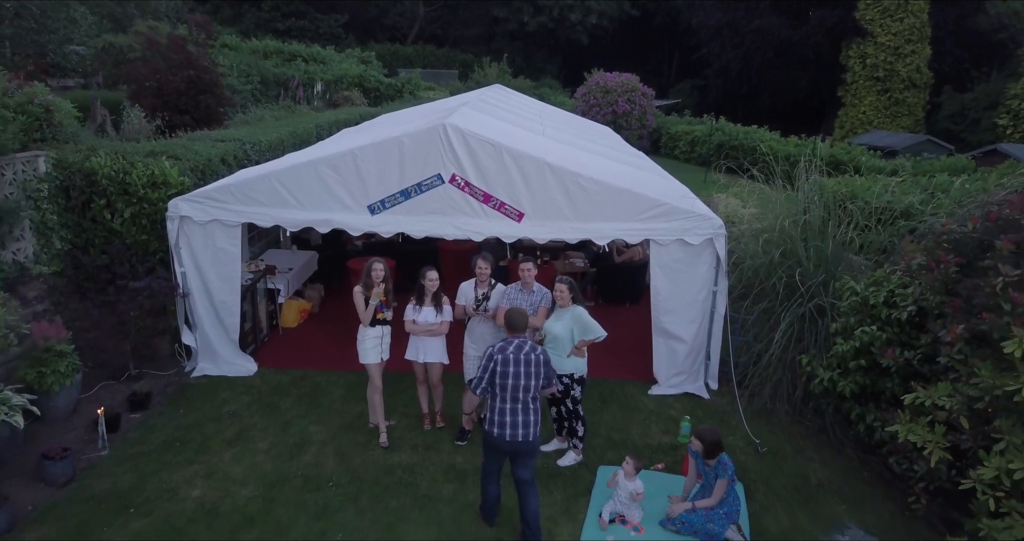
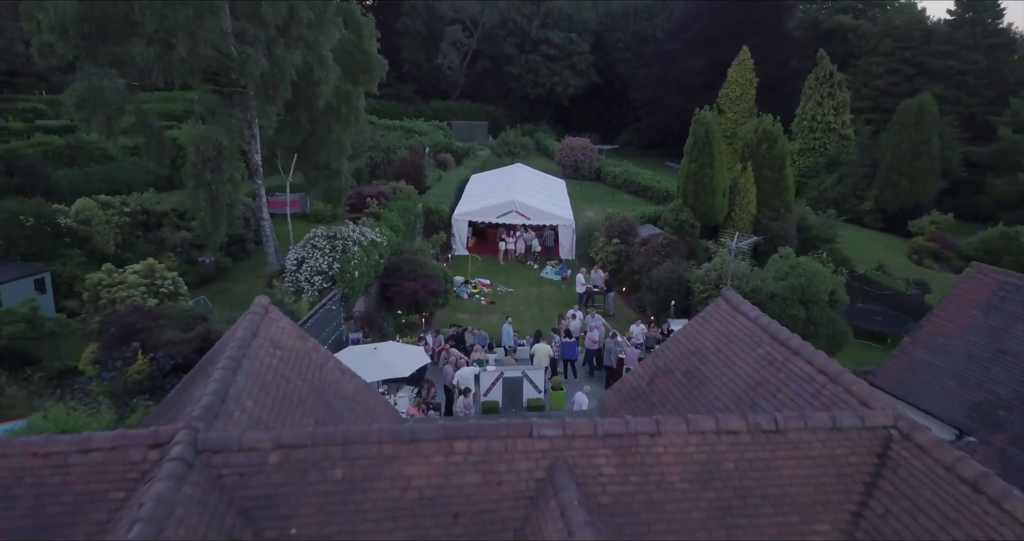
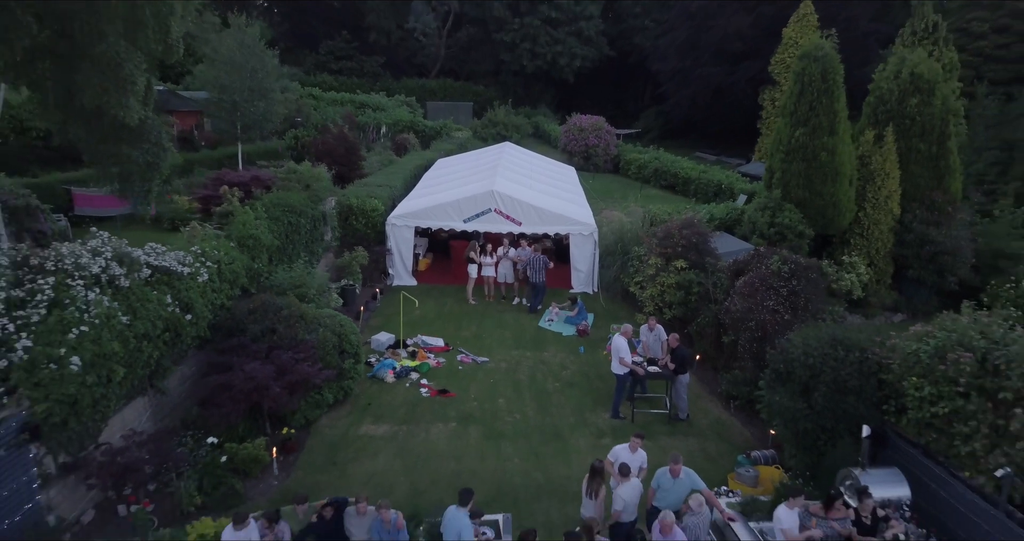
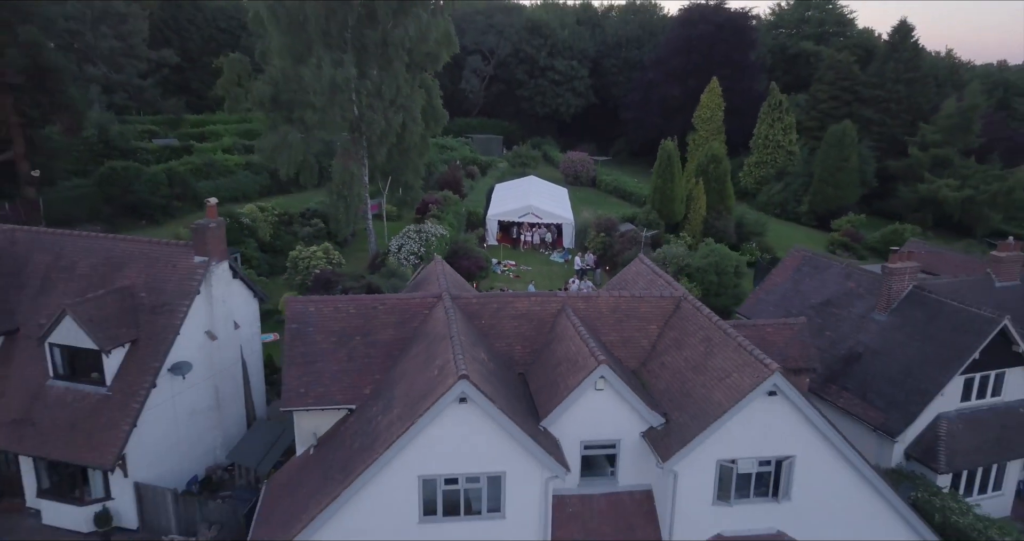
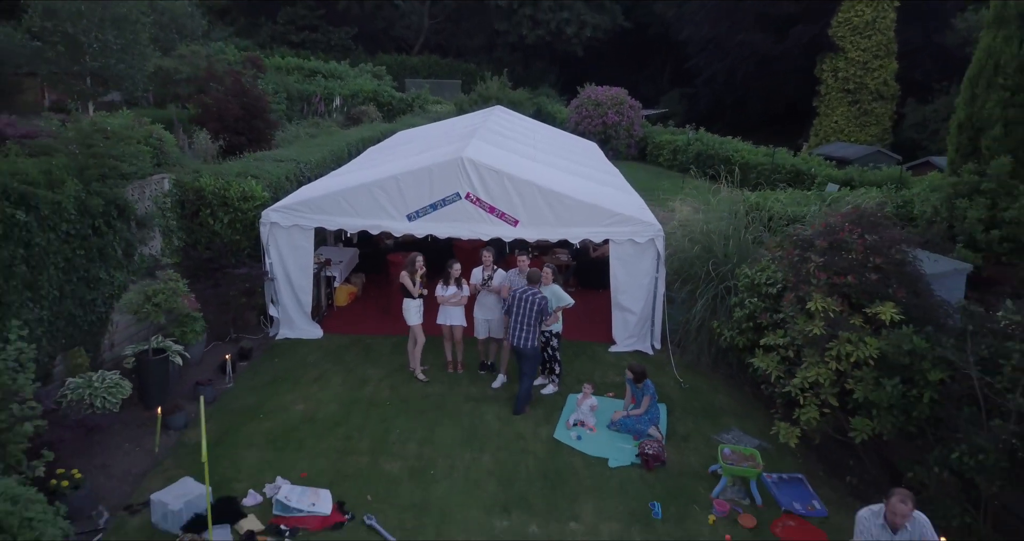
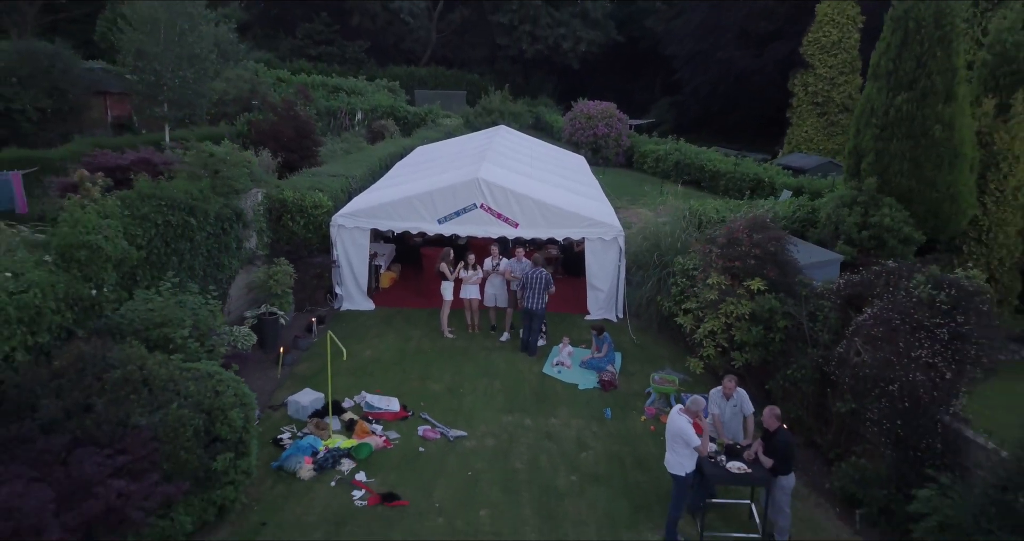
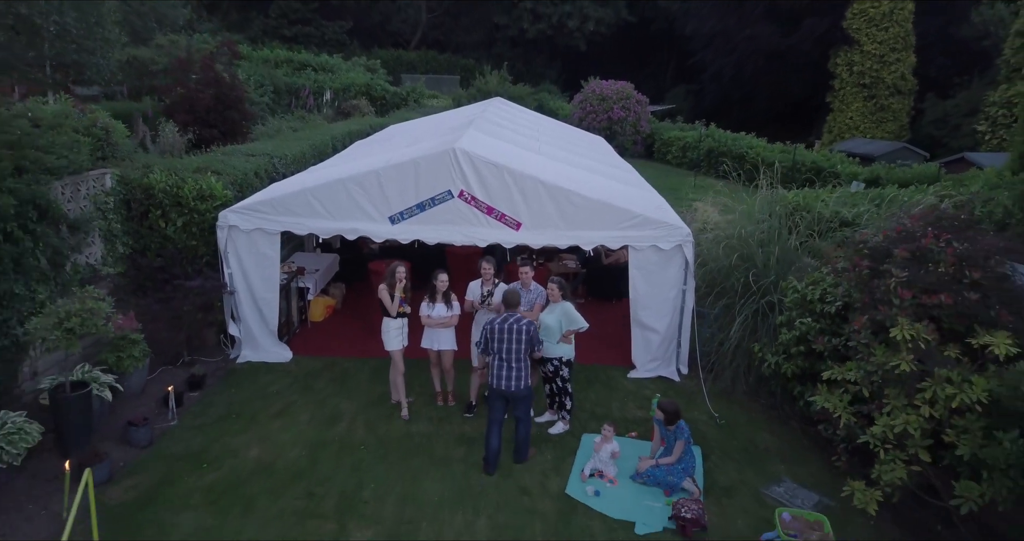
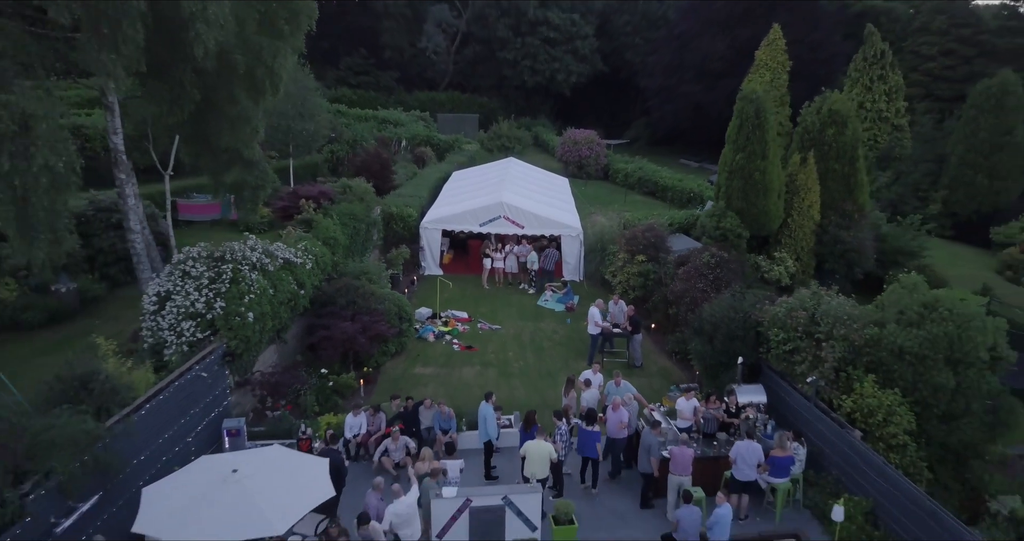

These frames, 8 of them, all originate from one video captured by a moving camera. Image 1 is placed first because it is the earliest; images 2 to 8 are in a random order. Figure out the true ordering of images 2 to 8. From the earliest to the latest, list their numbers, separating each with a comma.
7, 5, 6, 3, 8, 2, 4
